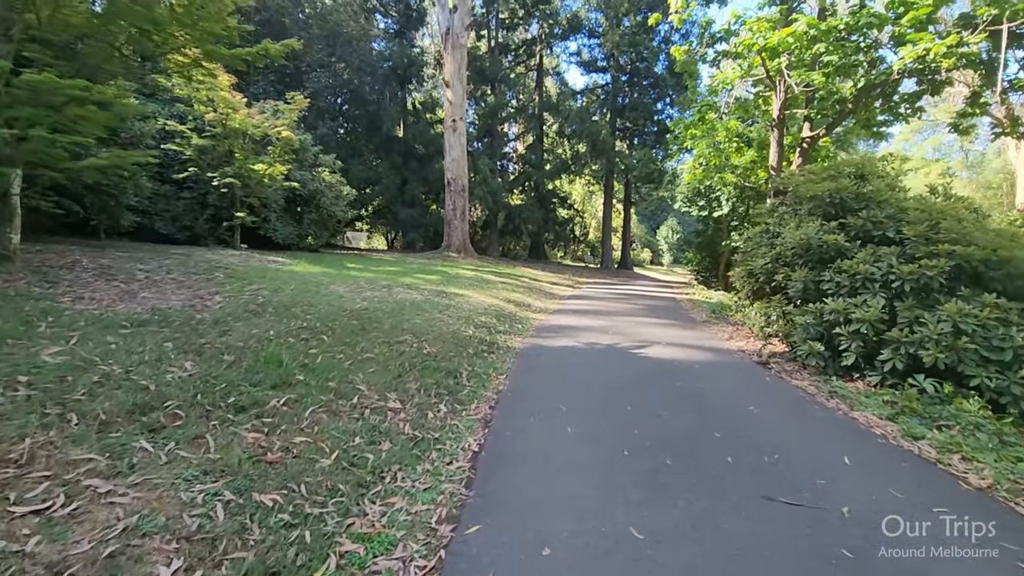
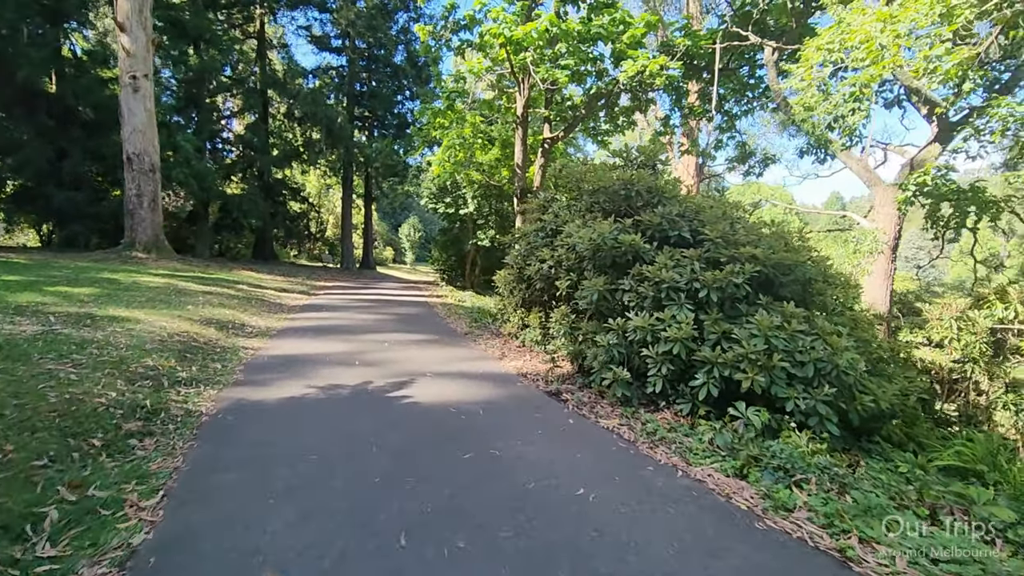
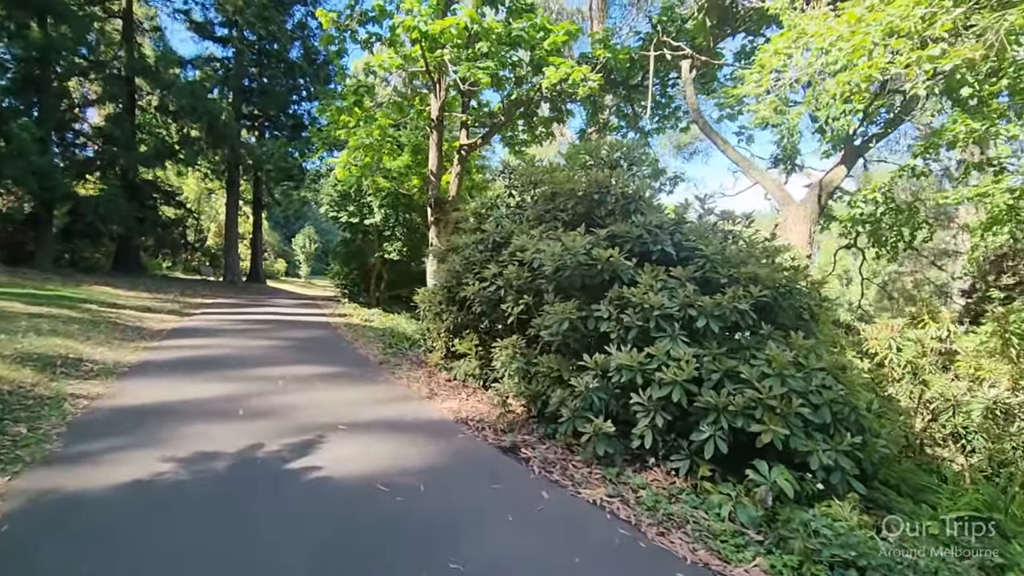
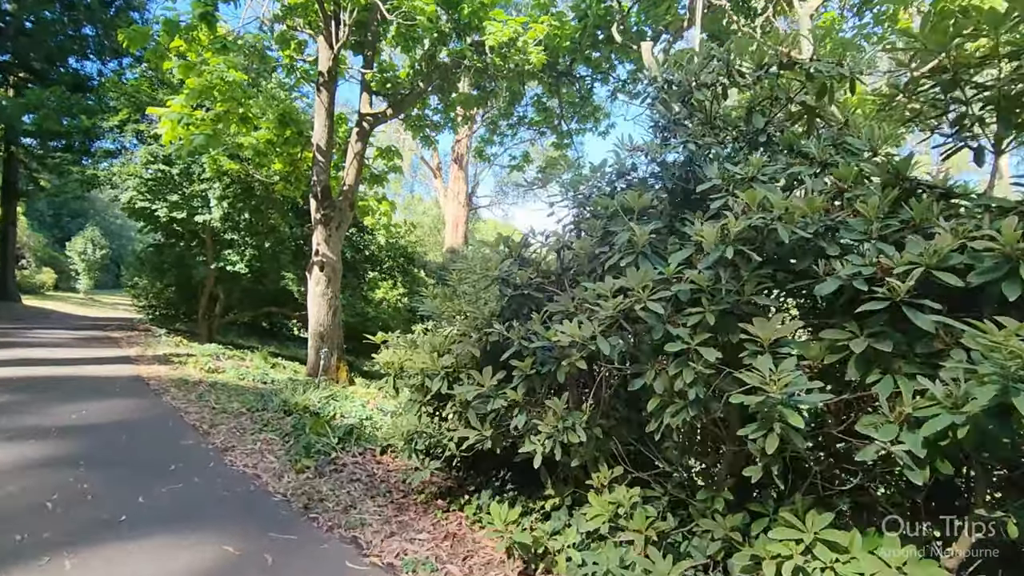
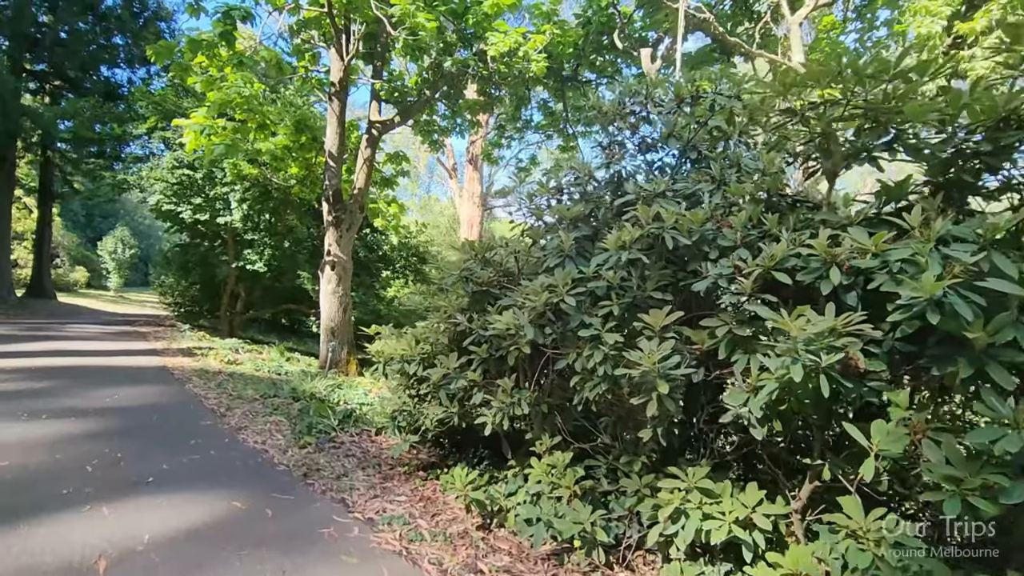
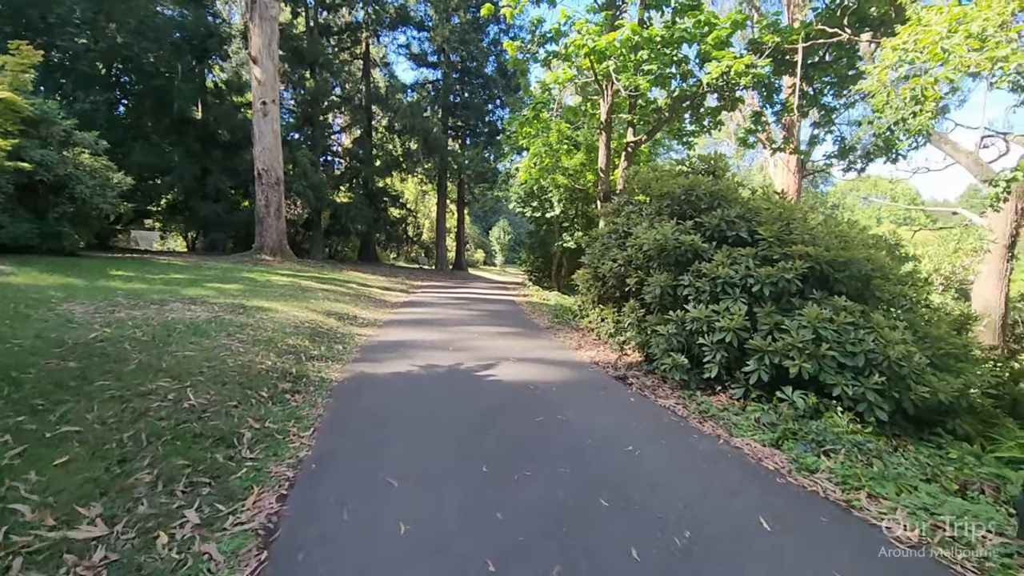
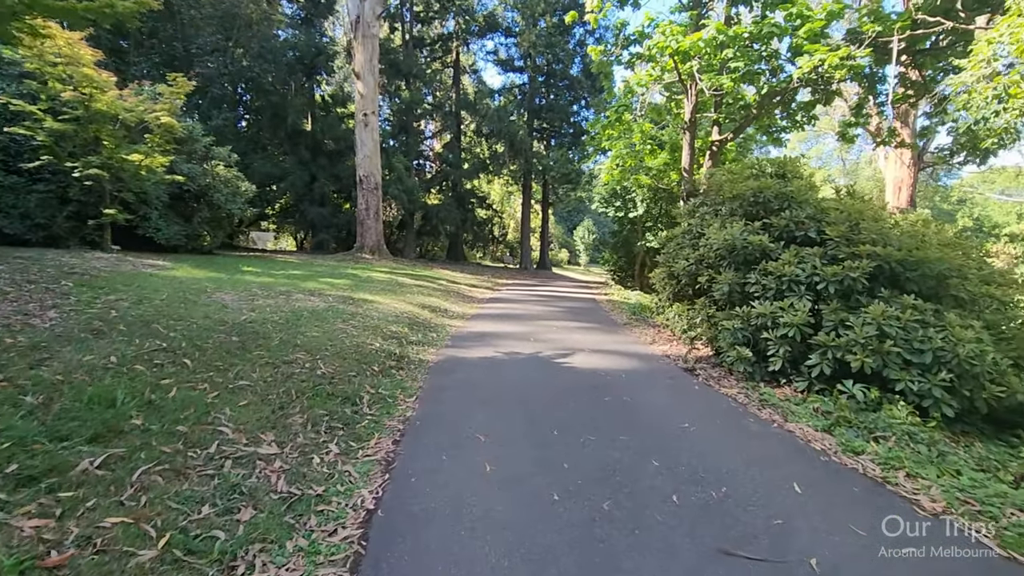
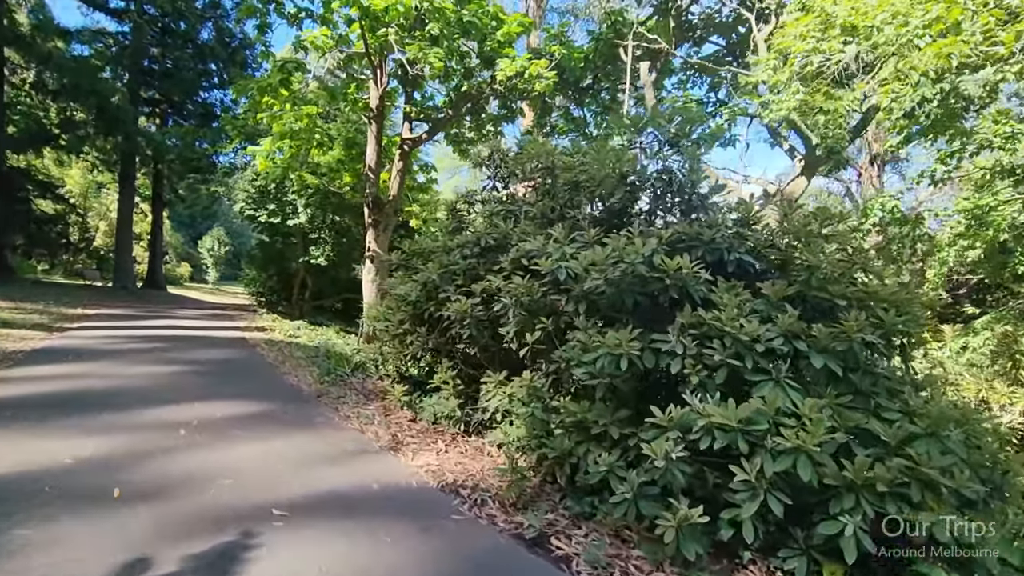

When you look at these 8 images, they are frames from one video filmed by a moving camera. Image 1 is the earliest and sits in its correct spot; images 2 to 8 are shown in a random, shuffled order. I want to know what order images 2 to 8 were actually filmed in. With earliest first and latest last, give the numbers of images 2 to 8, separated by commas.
7, 6, 2, 3, 8, 5, 4
